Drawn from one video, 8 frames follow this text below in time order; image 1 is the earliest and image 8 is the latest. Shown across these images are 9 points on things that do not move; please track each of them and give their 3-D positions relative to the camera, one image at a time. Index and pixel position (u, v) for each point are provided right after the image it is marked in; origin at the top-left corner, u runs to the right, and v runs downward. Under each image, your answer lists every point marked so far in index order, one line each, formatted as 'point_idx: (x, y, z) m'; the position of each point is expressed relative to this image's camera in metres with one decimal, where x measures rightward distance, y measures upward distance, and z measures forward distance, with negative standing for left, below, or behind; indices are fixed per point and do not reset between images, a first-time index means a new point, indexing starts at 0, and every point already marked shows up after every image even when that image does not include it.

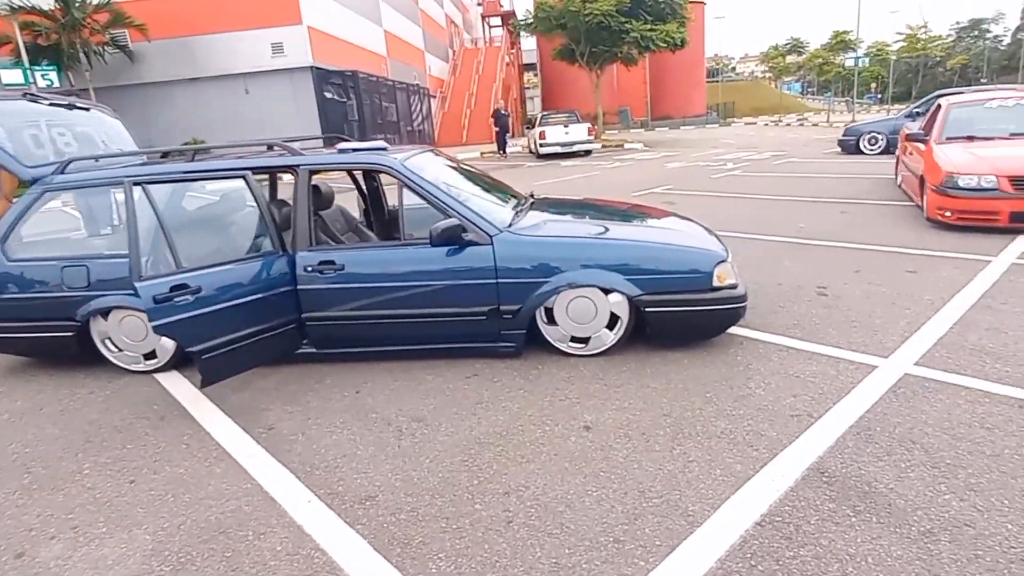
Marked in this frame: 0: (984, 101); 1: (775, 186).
0: (+6.1, +2.4, +7.9) m
1: (+4.6, +1.8, +10.7) m
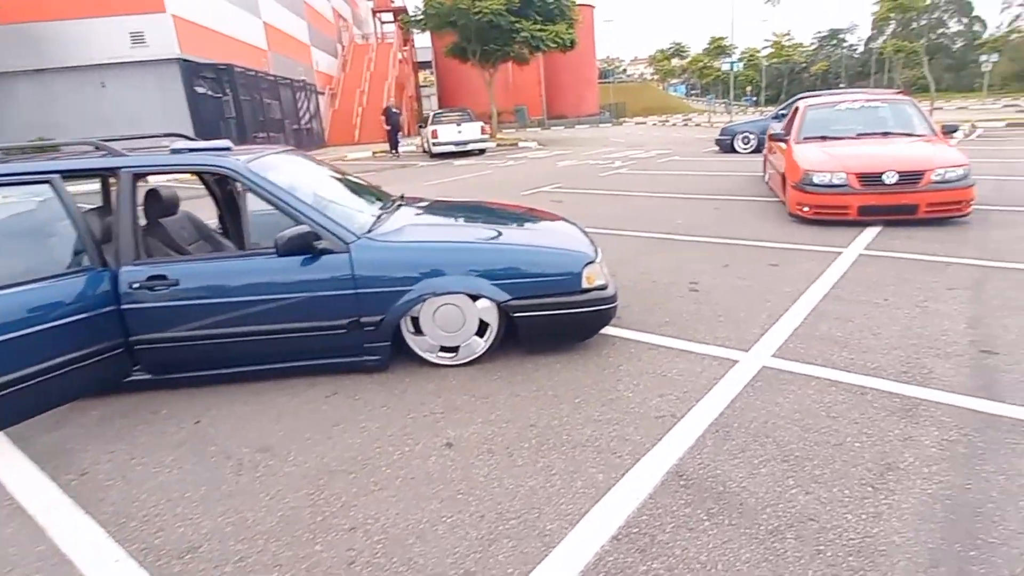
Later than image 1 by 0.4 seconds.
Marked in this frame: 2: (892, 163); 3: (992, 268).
0: (+4.5, +2.6, +8.6) m
1: (+2.6, +1.9, +11.1) m
2: (+4.1, +1.3, +6.6) m
3: (+4.0, +0.2, +5.1) m
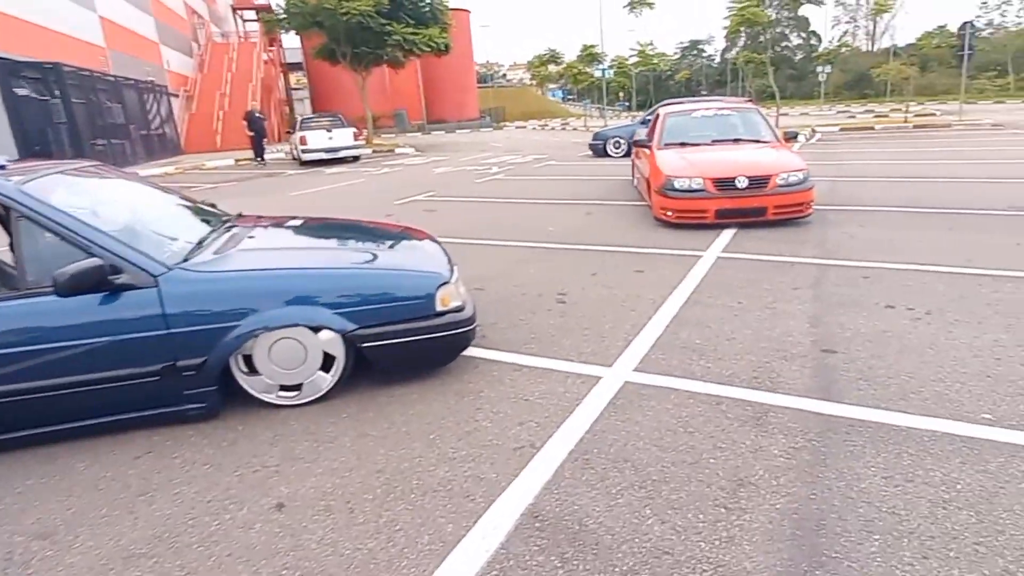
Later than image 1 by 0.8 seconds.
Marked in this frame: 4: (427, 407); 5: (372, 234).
0: (+2.6, +2.6, +9.0) m
1: (+0.4, +1.8, +11.1) m
2: (+2.6, +1.4, +6.9) m
3: (+2.9, +0.2, +5.5) m
4: (-0.5, -0.6, +3.2) m
5: (-0.9, +0.4, +4.2) m
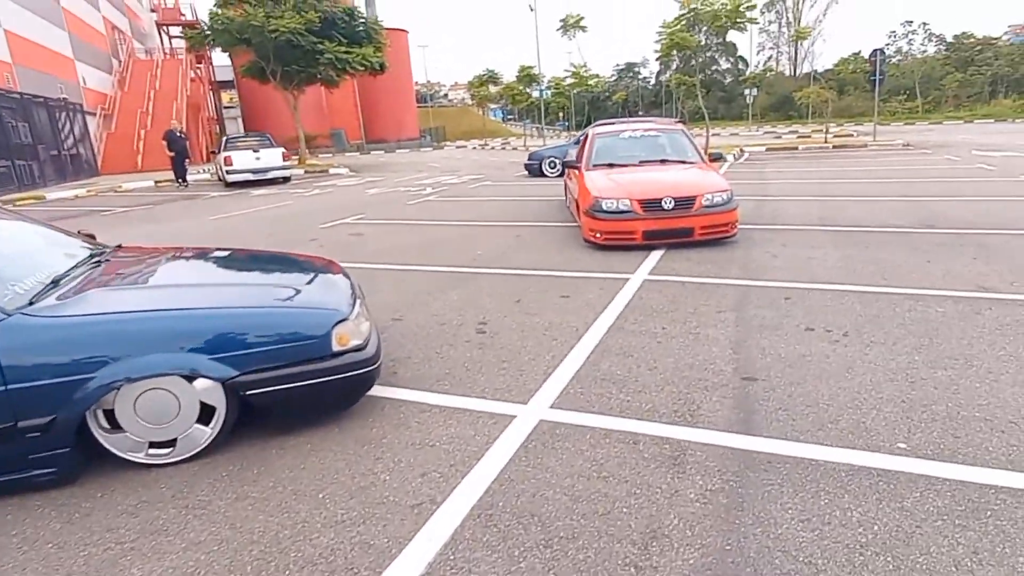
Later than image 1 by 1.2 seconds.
0: (+1.6, +2.3, +9.0) m
1: (-0.8, +1.4, +10.9) m
2: (+1.8, +1.1, +6.9) m
3: (+2.2, 0.0, +5.5) m
4: (-0.9, -0.8, +2.9) m
5: (-1.5, +0.1, +3.8) m
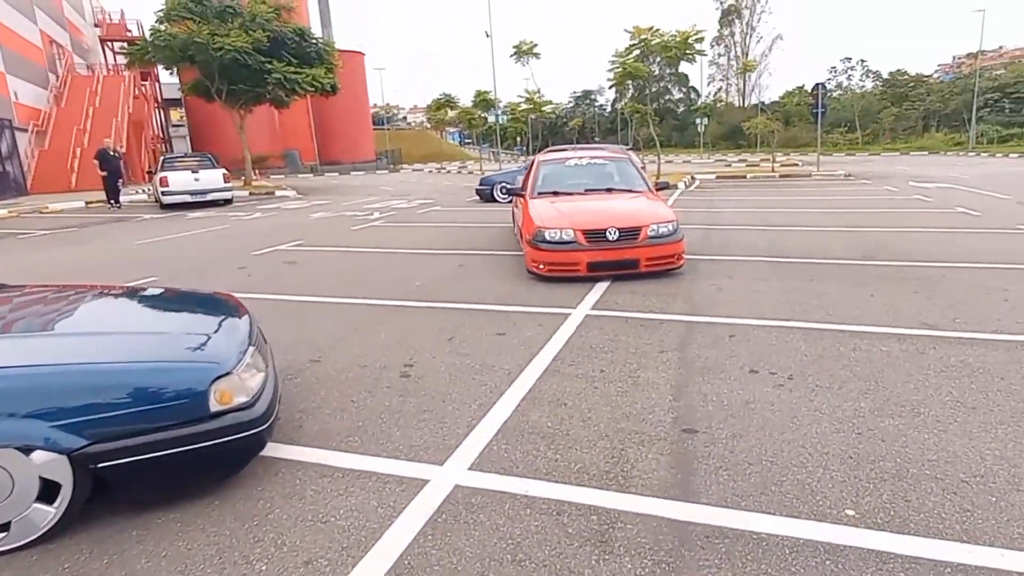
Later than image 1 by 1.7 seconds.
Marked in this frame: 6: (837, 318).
0: (+0.8, +1.9, +8.8) m
1: (-1.8, +0.8, +10.5) m
2: (+1.1, +0.8, +6.7) m
3: (+1.6, -0.3, +5.2) m
4: (-1.3, -1.0, +2.5) m
5: (-2.0, -0.1, +3.4) m
6: (+2.8, -0.3, +5.3) m
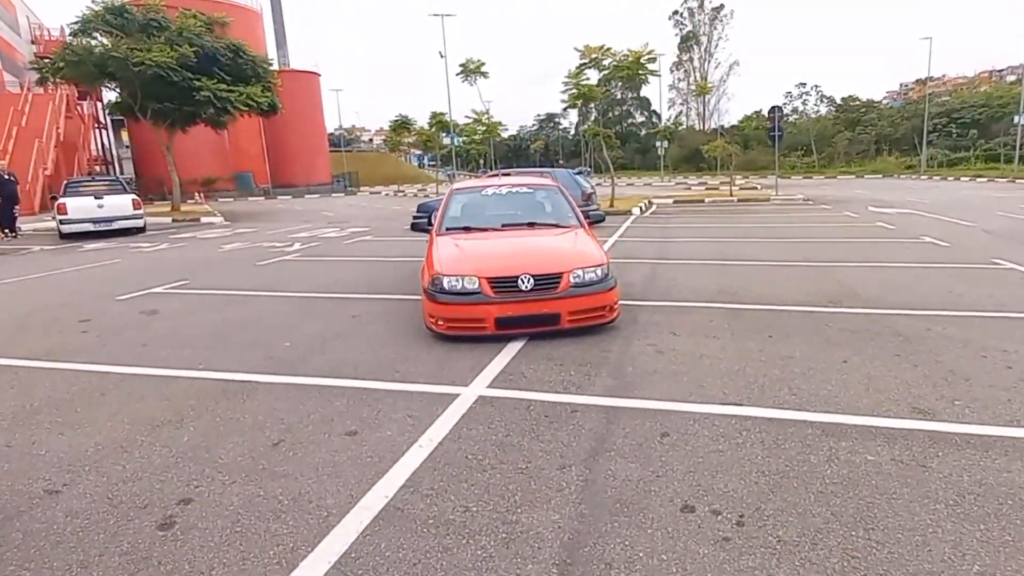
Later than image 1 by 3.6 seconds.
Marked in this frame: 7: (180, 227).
0: (-0.3, +1.2, +7.5) m
1: (-3.0, +0.1, +9.0) m
2: (+0.1, +0.2, +5.4) m
3: (+0.7, -0.8, +3.9) m
4: (-2.0, -1.4, +1.0) m
5: (-2.8, -0.6, +1.9) m
6: (+1.9, -0.7, +4.0) m
7: (-10.4, +1.9, +19.0) m
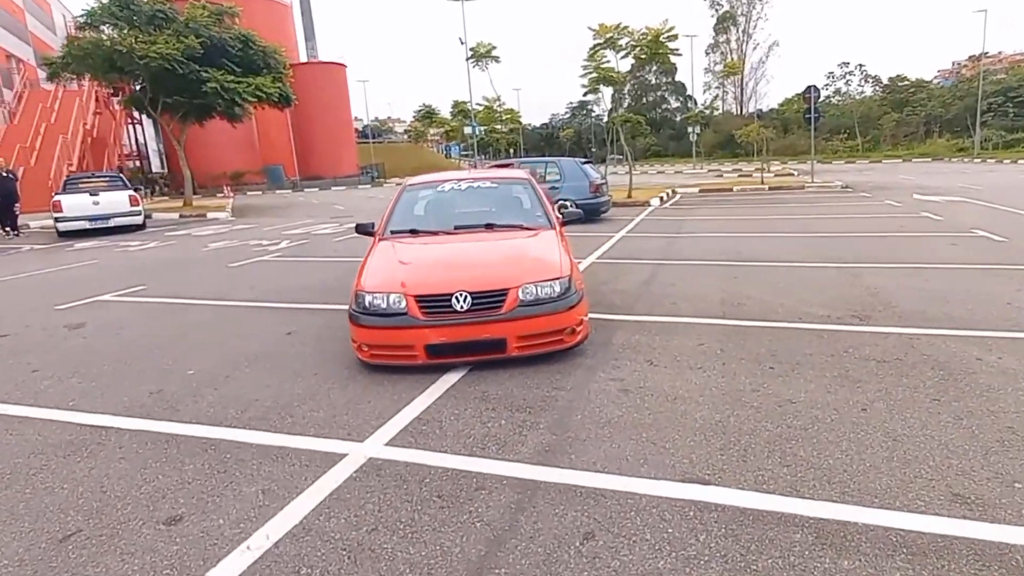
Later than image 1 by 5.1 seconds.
0: (-0.7, +1.1, +6.5) m
1: (-3.2, +0.1, +8.2) m
2: (-0.3, +0.1, +4.4) m
3: (+0.1, -0.9, +2.9) m
4: (-2.8, -1.7, +0.1) m
5: (-3.4, -0.8, +1.1) m
6: (+1.4, -0.9, +2.9) m
7: (-10.1, +2.0, +18.5) m
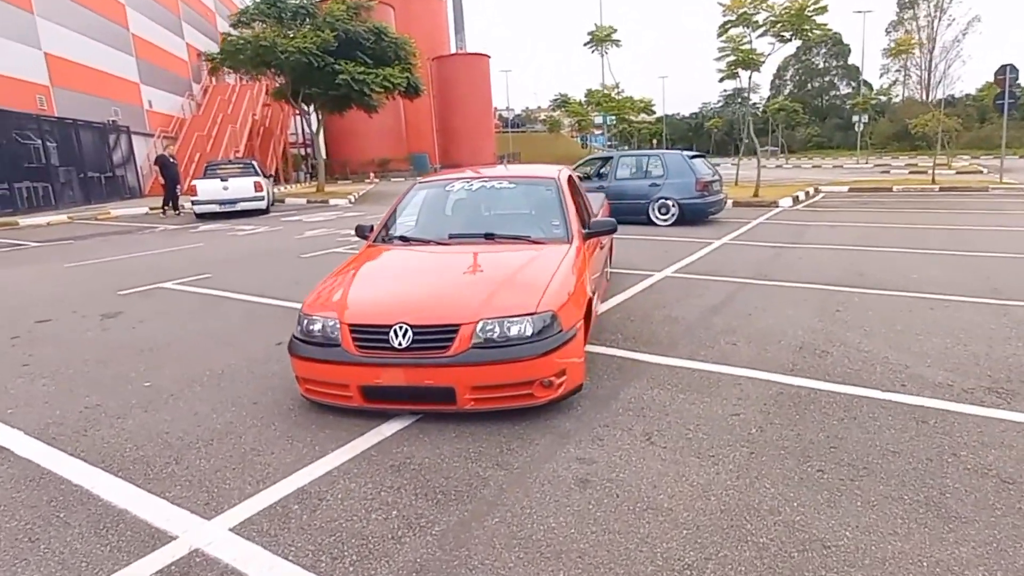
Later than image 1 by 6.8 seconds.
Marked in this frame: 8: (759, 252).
0: (-0.4, +1.0, +5.6) m
1: (-2.5, +0.1, +7.8) m
2: (-0.6, -0.1, +3.5) m
3: (-0.5, -1.2, +1.9) m
4: (-4.0, -1.7, -0.1) m
5: (-4.4, -0.8, +1.0) m
6: (+0.7, -1.2, +1.7) m
7: (-6.7, +2.6, +19.4) m
8: (+3.6, +0.5, +8.6) m
